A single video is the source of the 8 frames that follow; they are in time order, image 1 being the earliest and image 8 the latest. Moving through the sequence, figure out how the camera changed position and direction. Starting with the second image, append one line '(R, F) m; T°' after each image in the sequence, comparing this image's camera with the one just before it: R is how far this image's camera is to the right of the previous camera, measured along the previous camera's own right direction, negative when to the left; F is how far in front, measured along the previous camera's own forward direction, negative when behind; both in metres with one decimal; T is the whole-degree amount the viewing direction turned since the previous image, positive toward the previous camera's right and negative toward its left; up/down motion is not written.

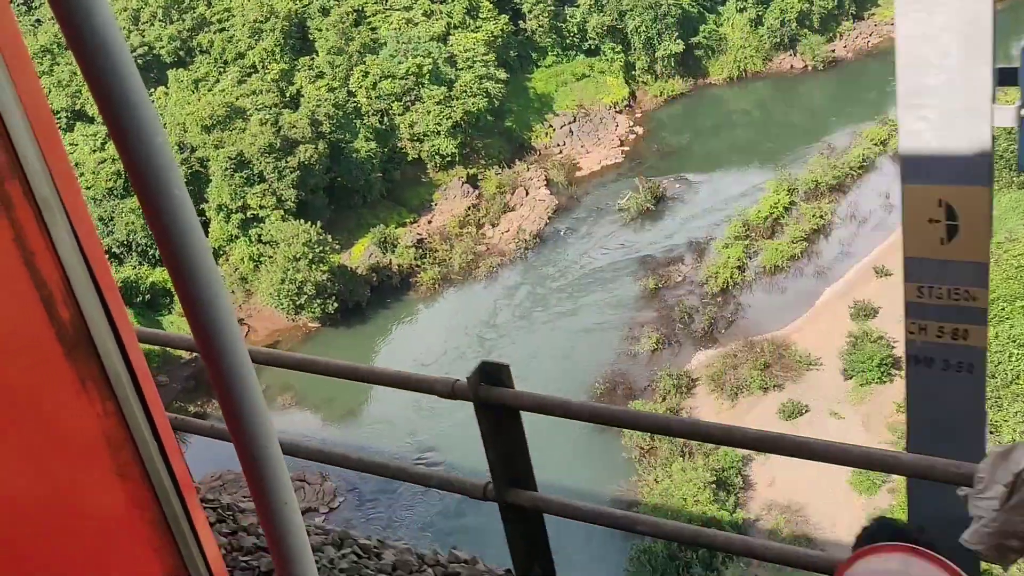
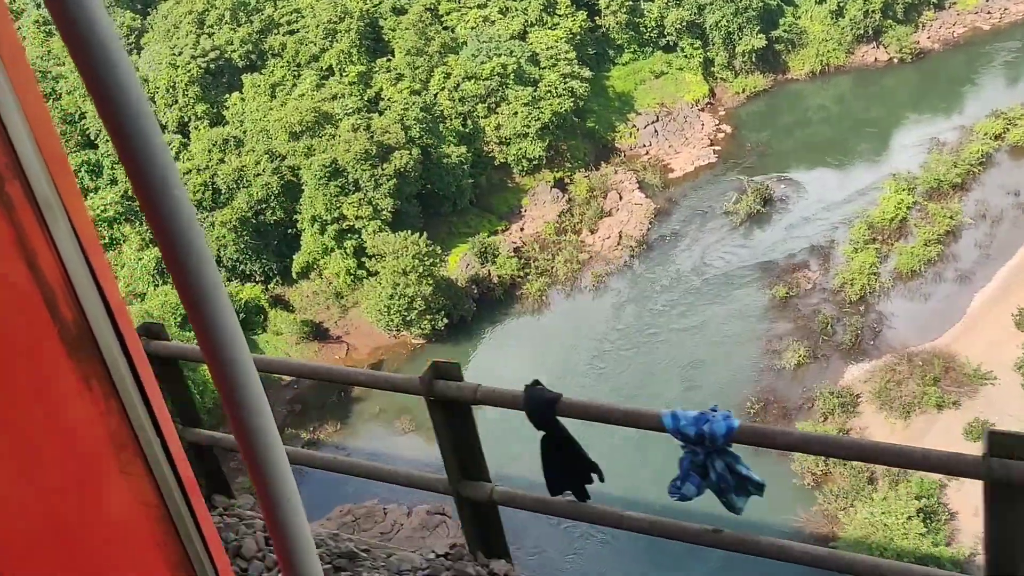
(-1.4, +0.8) m; 0°
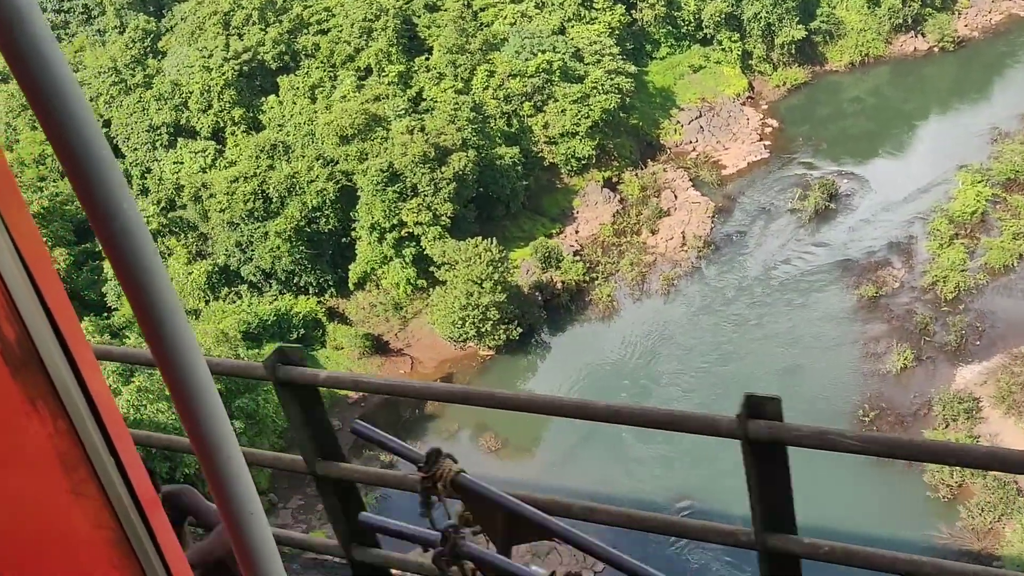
(-1.2, +0.6) m; +2°
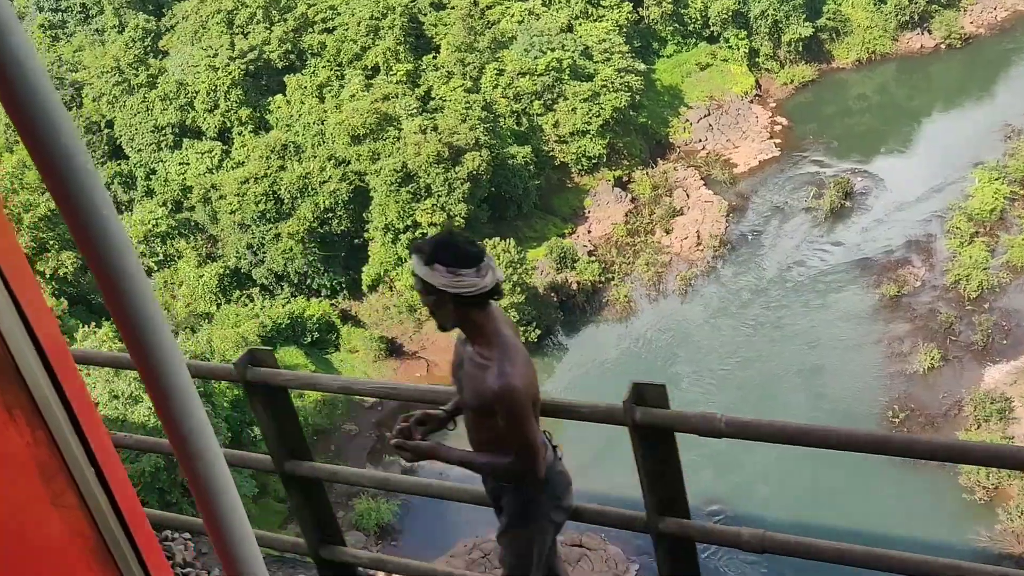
(-0.4, +0.2) m; +1°
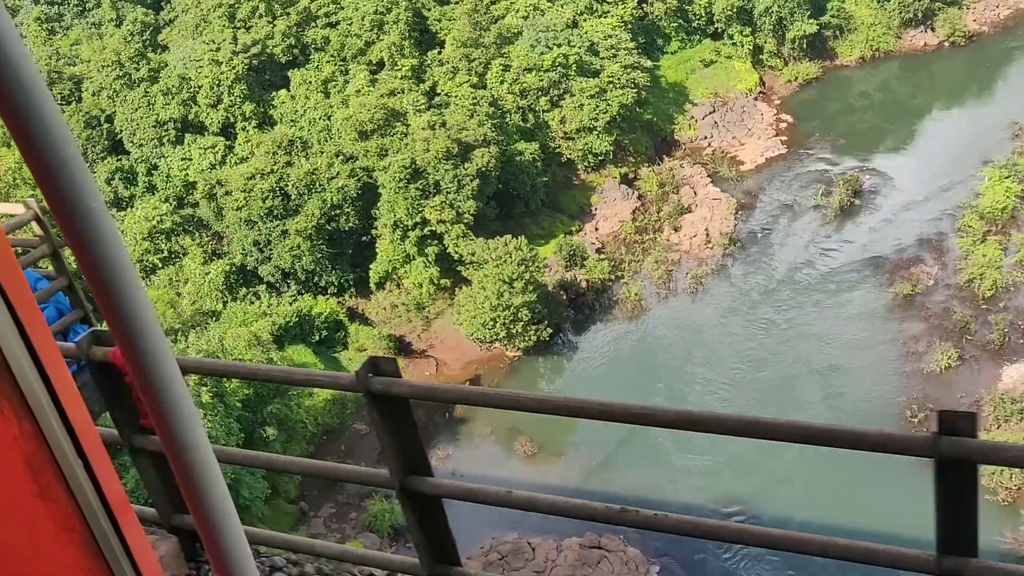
(-0.3, +0.1) m; +1°
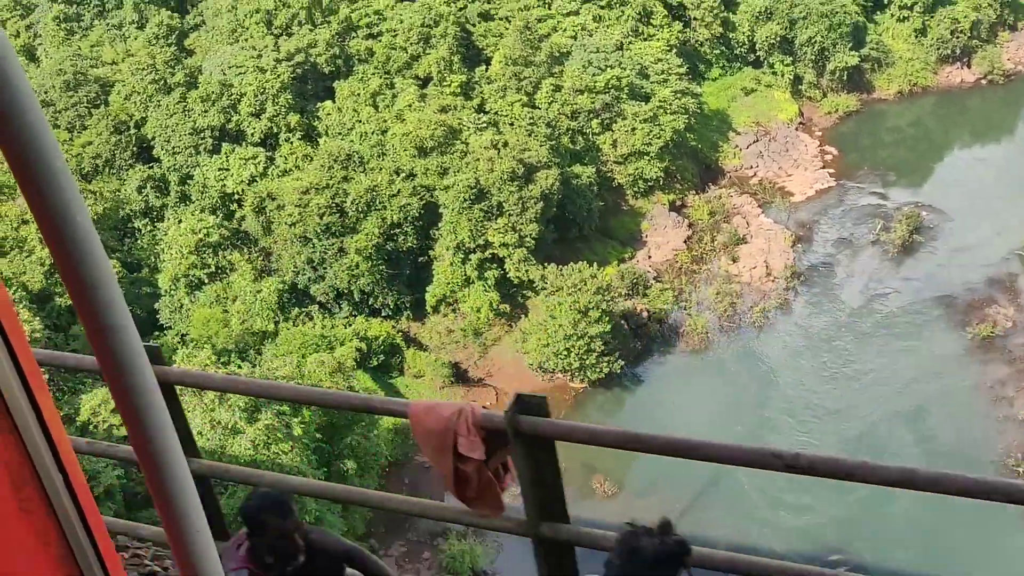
(-1.2, +0.5) m; +2°
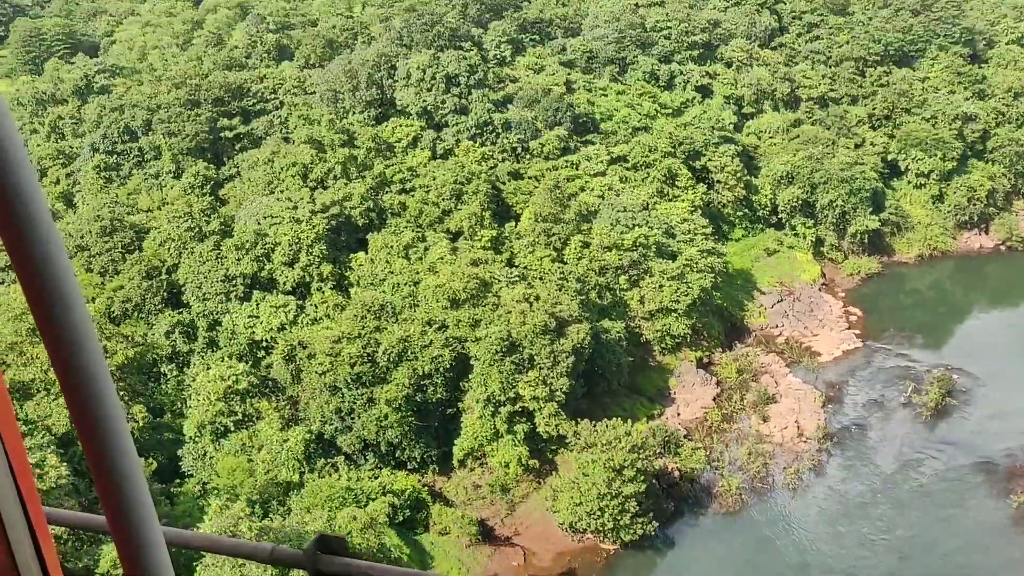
(-0.3, +0.1) m; 0°
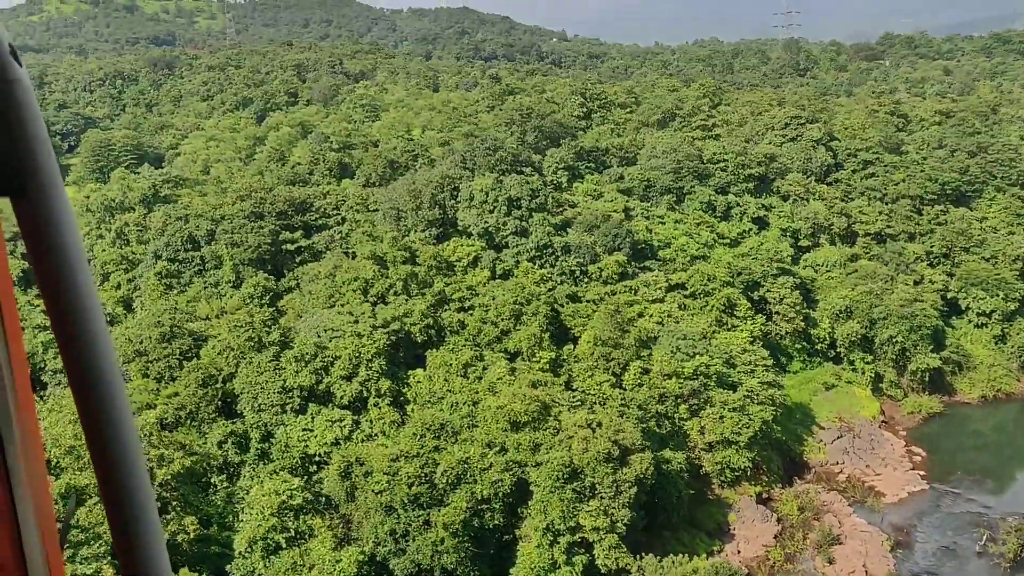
(-0.4, +0.1) m; -2°
